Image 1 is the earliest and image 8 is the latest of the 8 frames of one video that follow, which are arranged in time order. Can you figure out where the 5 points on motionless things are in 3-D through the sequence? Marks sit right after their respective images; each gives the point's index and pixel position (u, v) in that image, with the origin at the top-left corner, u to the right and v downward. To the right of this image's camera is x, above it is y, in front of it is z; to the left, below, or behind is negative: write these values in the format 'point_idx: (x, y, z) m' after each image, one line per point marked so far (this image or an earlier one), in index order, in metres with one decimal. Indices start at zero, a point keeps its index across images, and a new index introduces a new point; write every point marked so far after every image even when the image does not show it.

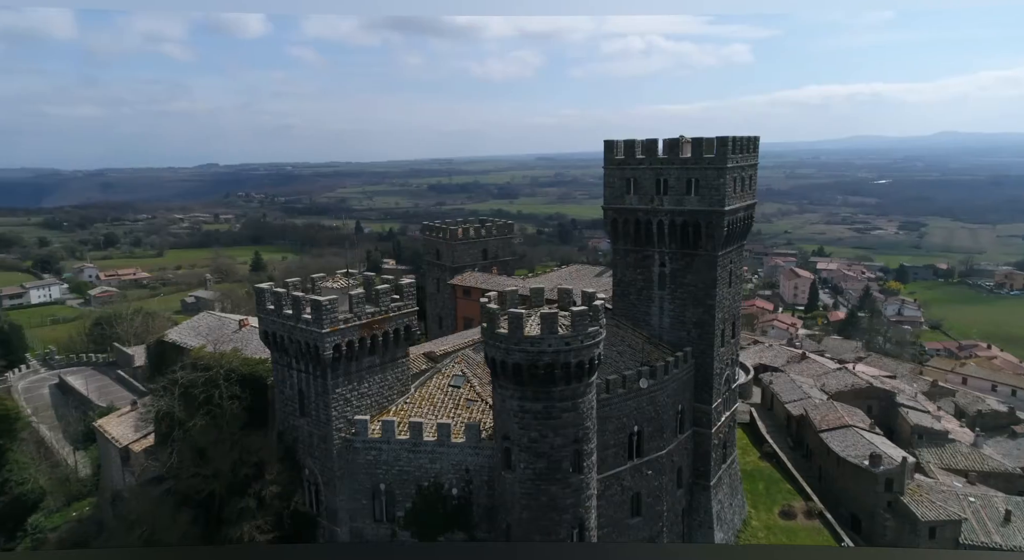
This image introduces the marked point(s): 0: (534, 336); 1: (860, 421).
0: (+0.3, -0.6, +7.7) m
1: (+7.6, -3.1, +15.4) m
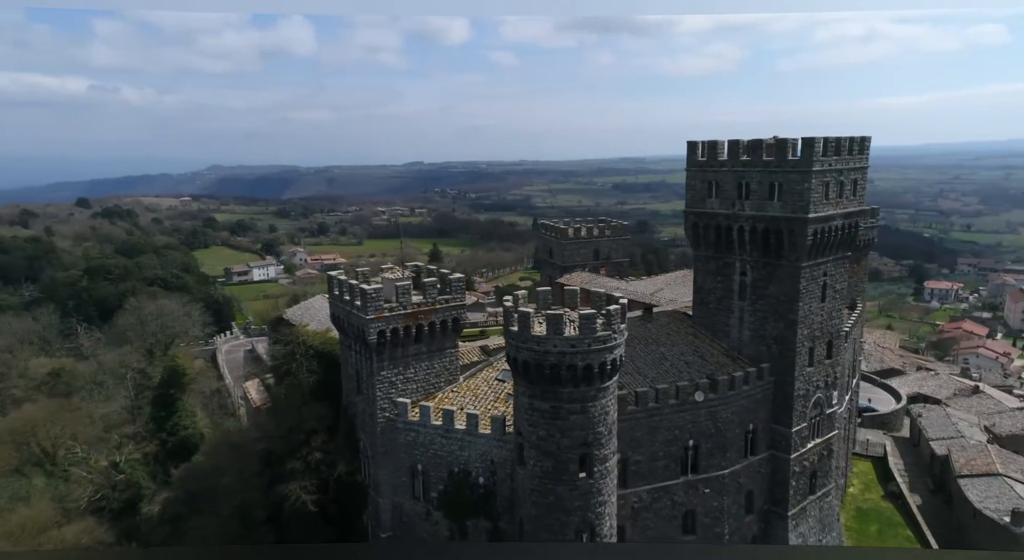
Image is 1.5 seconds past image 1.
0: (+0.3, -0.6, +7.9) m
1: (+9.4, -3.5, +13.1) m
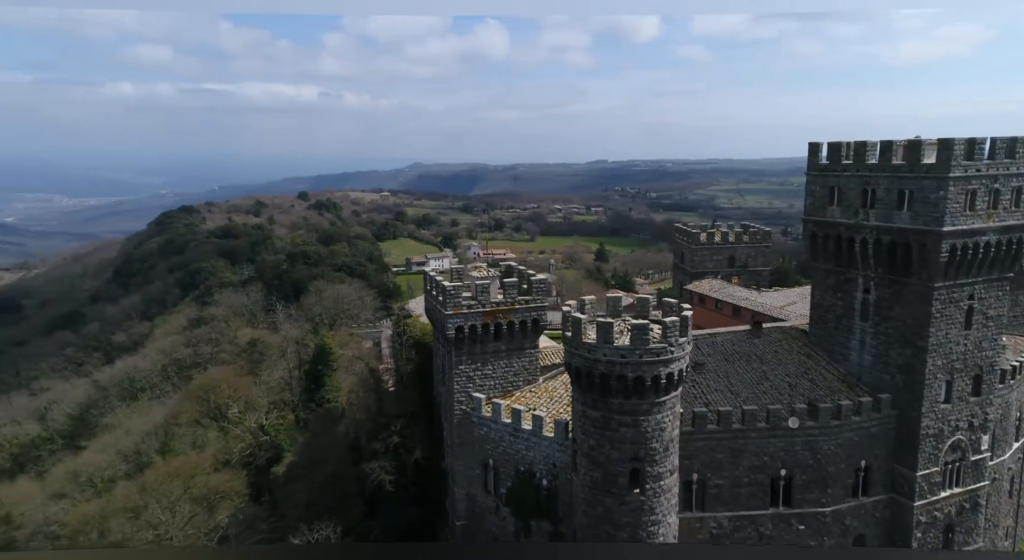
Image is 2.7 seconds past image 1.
0: (+0.8, -0.7, +7.7) m
1: (+10.9, -4.1, +10.2) m
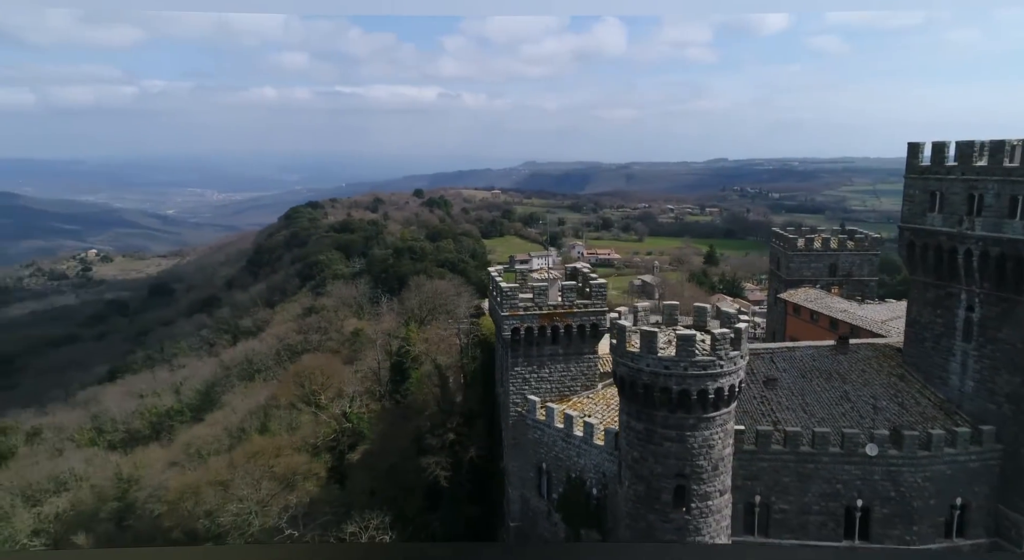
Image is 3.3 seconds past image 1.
0: (+1.3, -0.8, +7.4) m
1: (+11.5, -4.5, +8.2) m
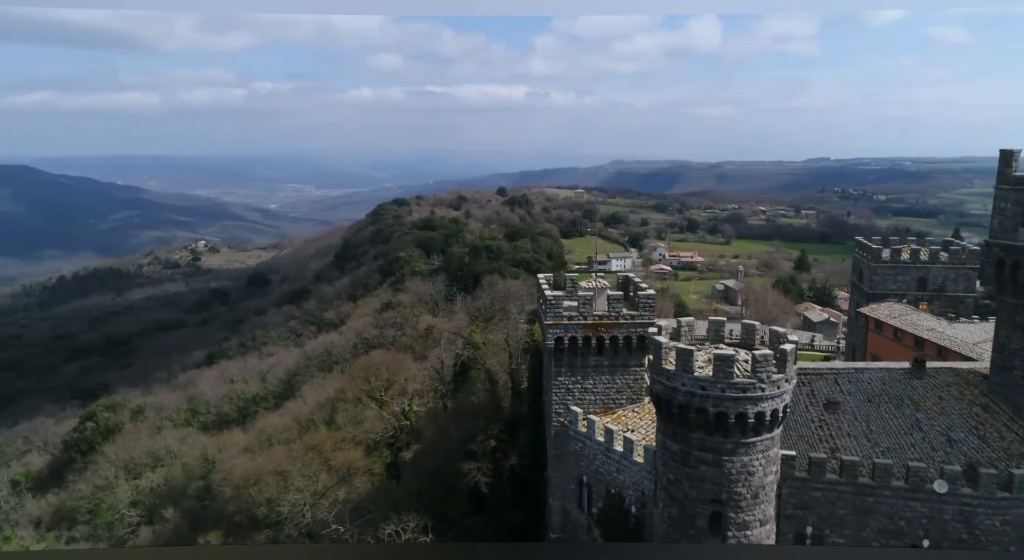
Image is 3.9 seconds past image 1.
0: (+1.6, -0.9, +7.0) m
1: (+11.7, -4.9, +6.5) m
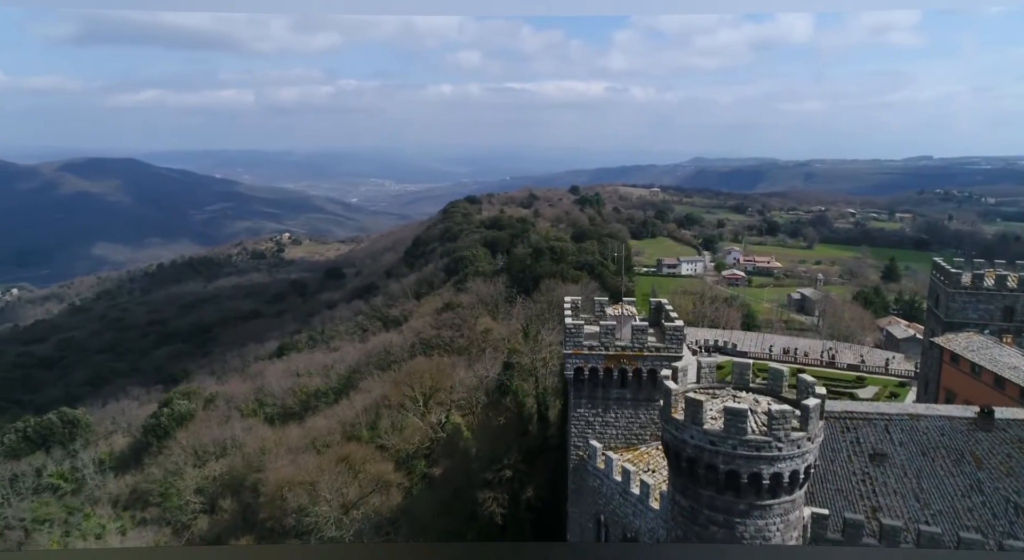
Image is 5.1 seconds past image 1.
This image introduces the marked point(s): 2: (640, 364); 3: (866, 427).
0: (+1.5, -1.3, +6.4) m
1: (+11.4, -5.5, +4.8) m
2: (+1.6, -1.0, +8.6) m
3: (+4.5, -1.8, +8.9) m
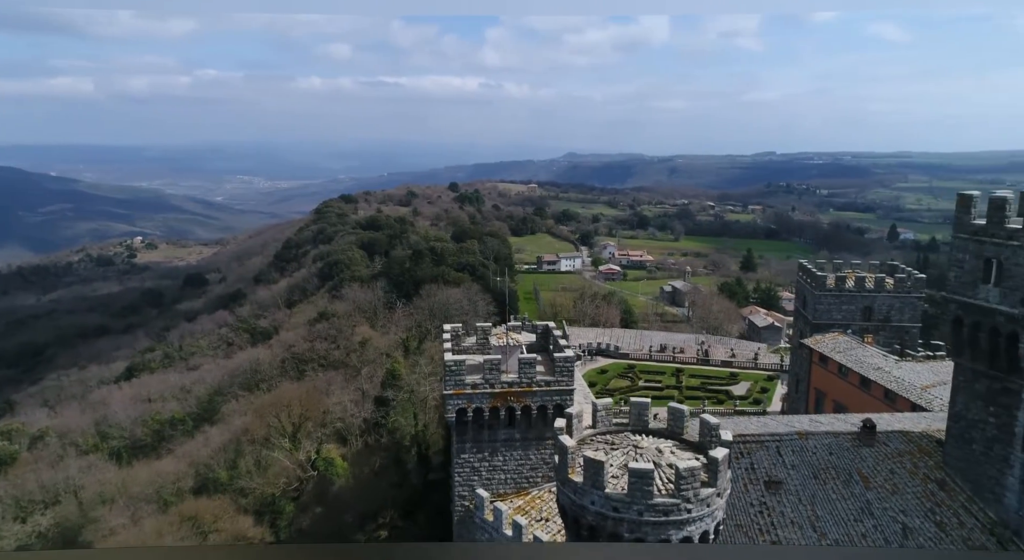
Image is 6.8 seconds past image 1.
0: (+0.5, -1.6, +5.6) m
1: (+10.6, -5.6, +5.7) m
2: (+0.2, -1.3, +7.8) m
3: (+3.0, -2.1, +8.5) m
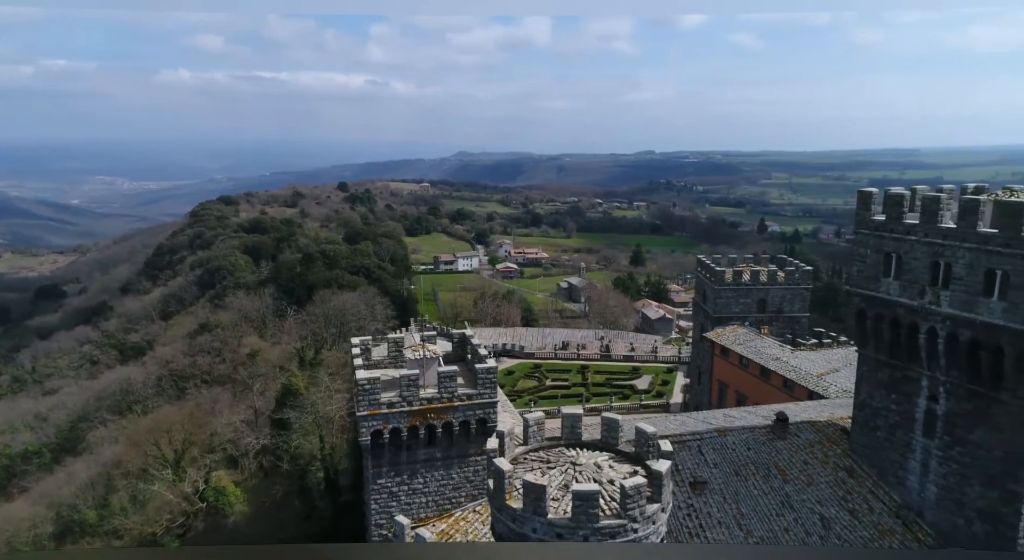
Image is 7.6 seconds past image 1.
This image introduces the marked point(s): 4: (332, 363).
0: (0.0, -1.7, +5.1) m
1: (+10.1, -5.3, +6.8) m
2: (-0.6, -1.4, +7.3) m
3: (+2.1, -2.1, +8.4) m
4: (-3.6, -1.6, +14.0) m
